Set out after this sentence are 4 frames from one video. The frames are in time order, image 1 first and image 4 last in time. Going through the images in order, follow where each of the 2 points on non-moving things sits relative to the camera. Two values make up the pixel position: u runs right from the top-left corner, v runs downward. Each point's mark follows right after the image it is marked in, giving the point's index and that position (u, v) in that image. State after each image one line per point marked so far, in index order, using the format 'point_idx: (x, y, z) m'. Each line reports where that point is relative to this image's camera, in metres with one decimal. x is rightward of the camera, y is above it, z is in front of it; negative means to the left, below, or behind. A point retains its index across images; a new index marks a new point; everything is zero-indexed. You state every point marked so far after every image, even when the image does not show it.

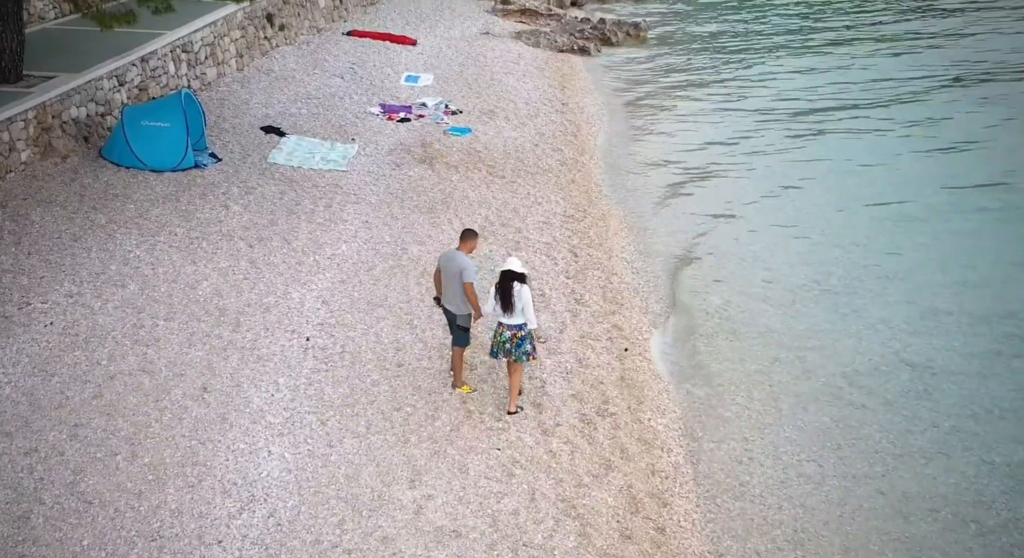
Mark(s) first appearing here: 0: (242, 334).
0: (-3.3, -0.7, +9.5) m
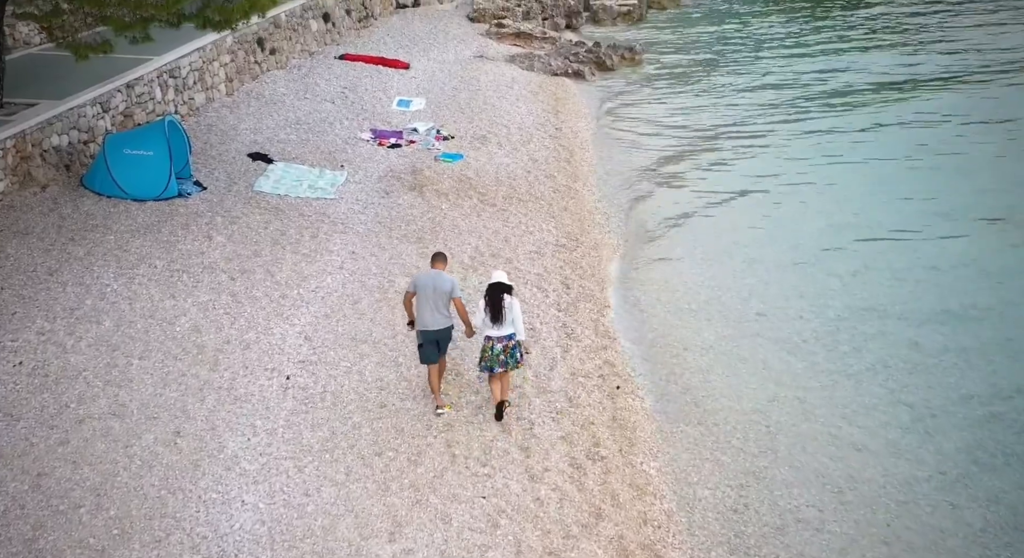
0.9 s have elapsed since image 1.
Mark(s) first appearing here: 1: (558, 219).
0: (-3.5, -1.1, +9.2) m
1: (+0.9, +1.1, +14.8) m
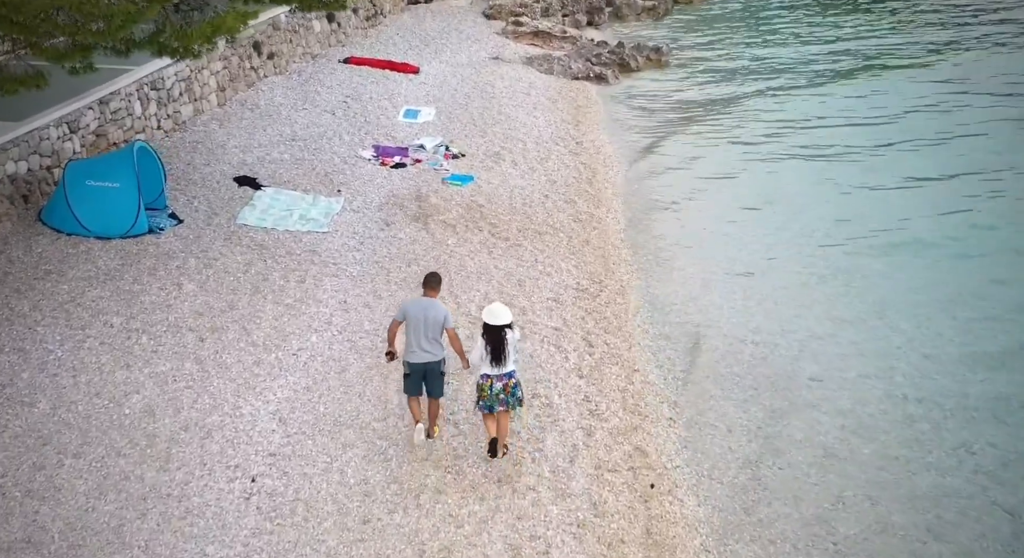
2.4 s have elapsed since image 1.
0: (-3.3, -1.9, +7.6) m
1: (+1.1, +0.4, +13.1) m
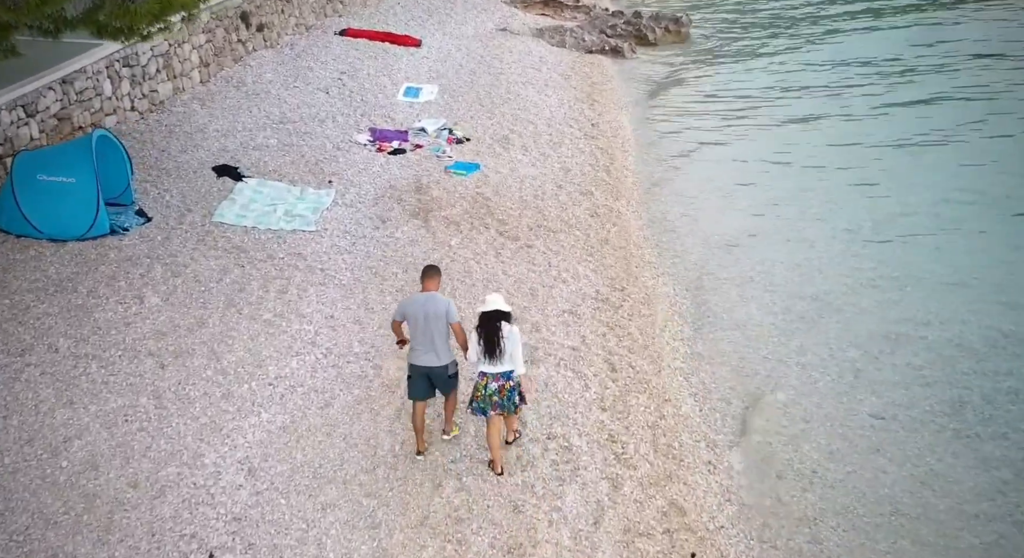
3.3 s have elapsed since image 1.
0: (-3.2, -2.2, +6.3) m
1: (+1.3, +0.3, +11.6) m
